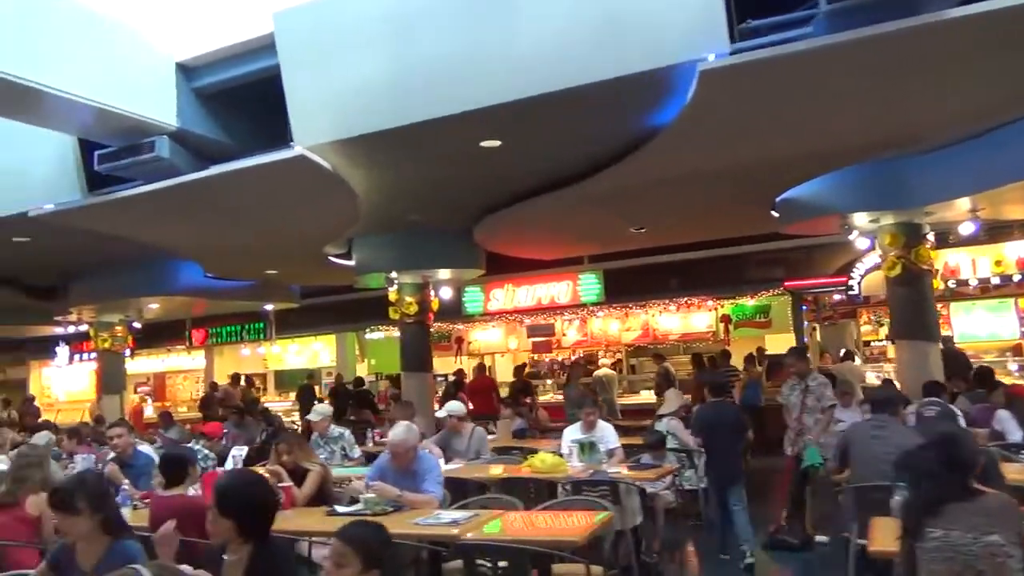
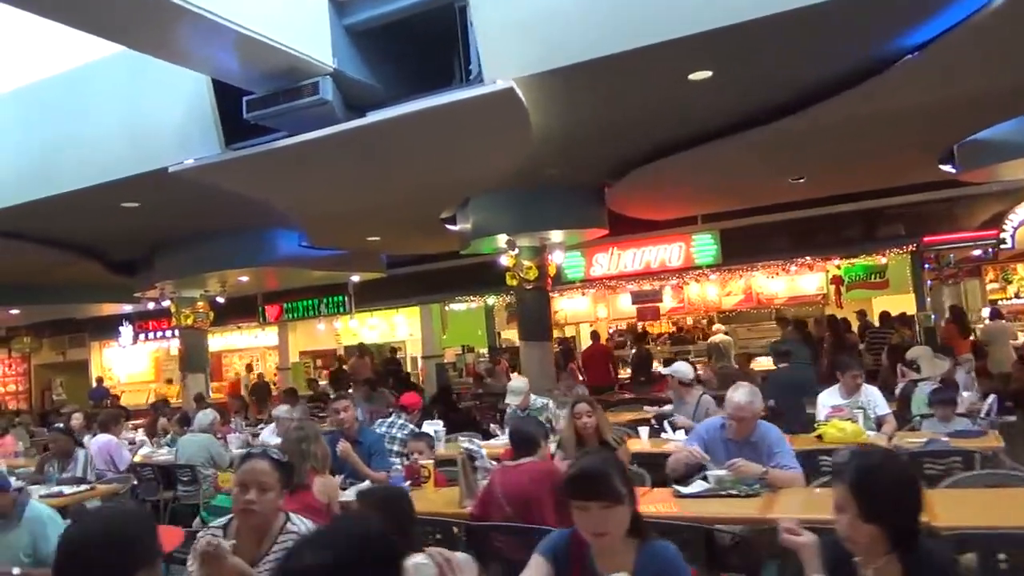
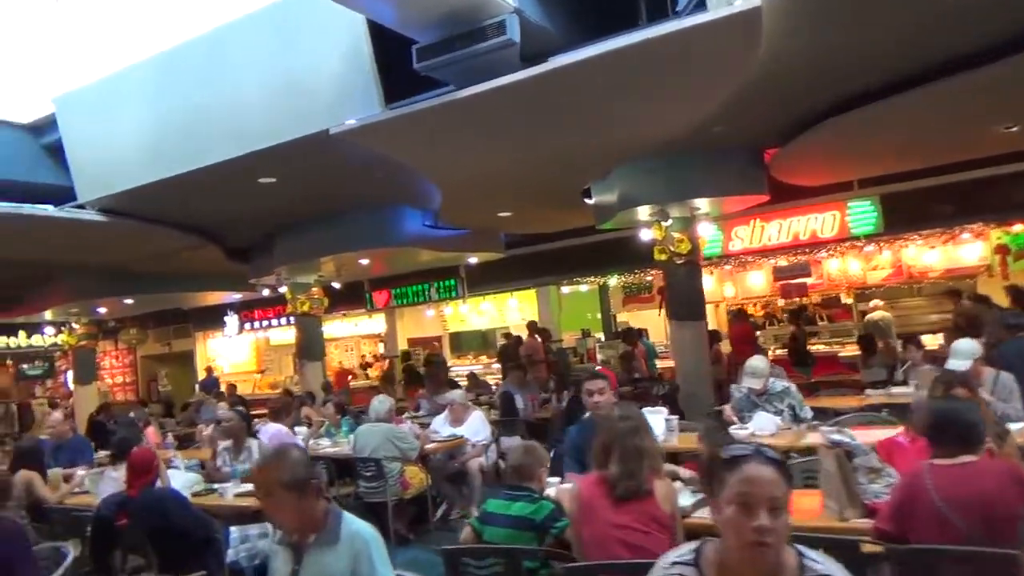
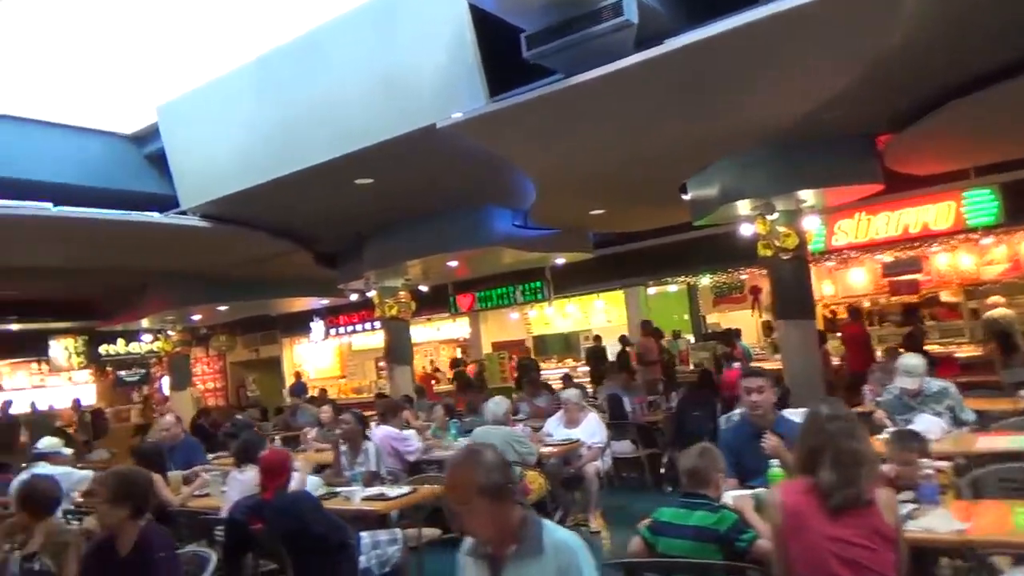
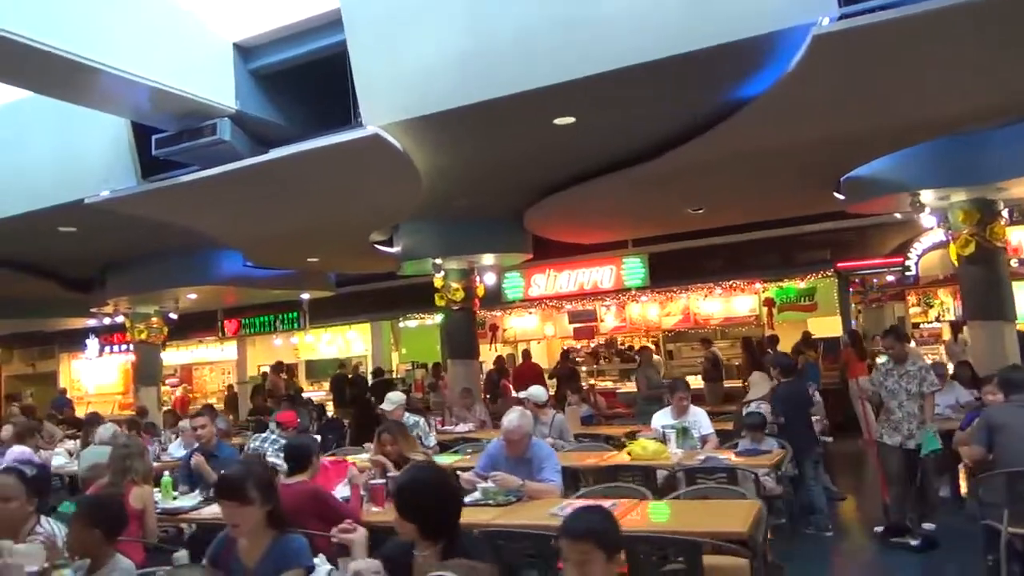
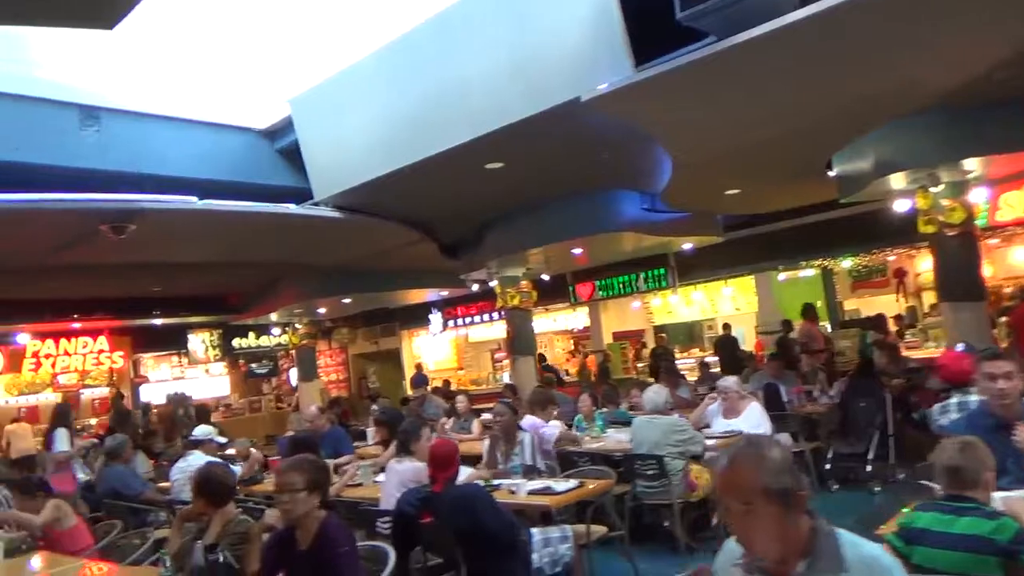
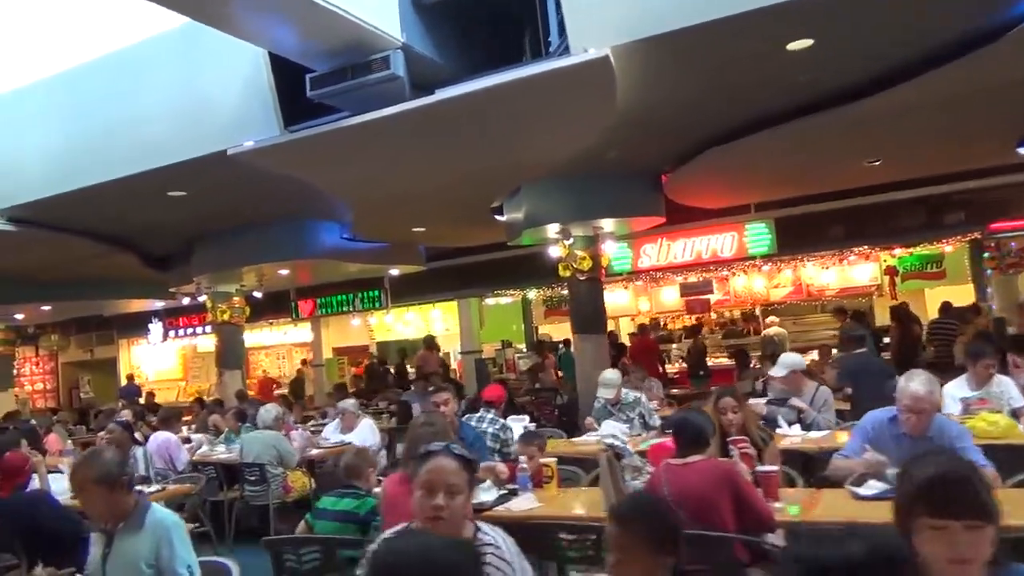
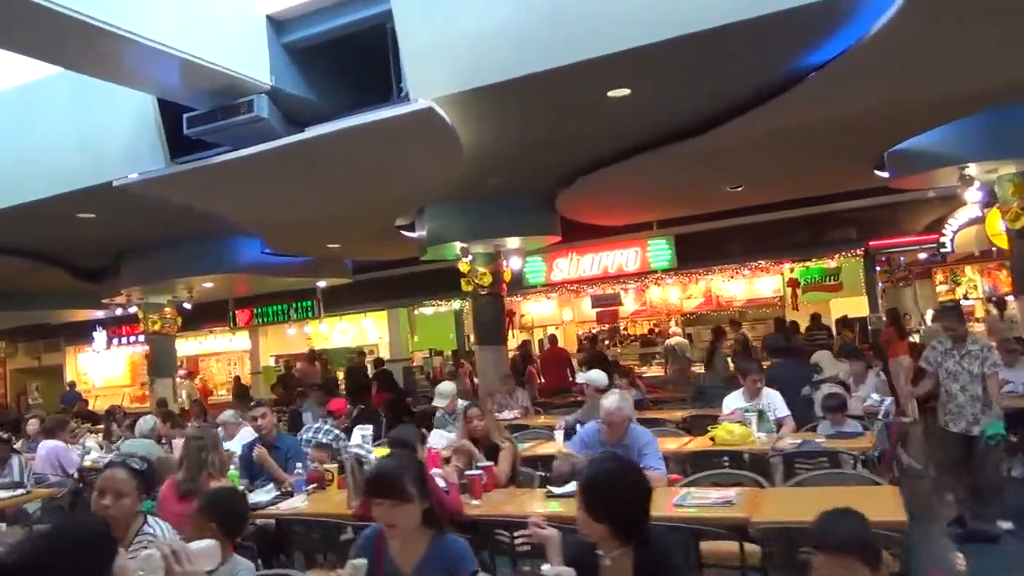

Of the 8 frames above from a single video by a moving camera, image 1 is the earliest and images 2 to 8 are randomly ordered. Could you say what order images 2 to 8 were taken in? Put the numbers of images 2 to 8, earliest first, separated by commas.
5, 8, 2, 7, 3, 4, 6
